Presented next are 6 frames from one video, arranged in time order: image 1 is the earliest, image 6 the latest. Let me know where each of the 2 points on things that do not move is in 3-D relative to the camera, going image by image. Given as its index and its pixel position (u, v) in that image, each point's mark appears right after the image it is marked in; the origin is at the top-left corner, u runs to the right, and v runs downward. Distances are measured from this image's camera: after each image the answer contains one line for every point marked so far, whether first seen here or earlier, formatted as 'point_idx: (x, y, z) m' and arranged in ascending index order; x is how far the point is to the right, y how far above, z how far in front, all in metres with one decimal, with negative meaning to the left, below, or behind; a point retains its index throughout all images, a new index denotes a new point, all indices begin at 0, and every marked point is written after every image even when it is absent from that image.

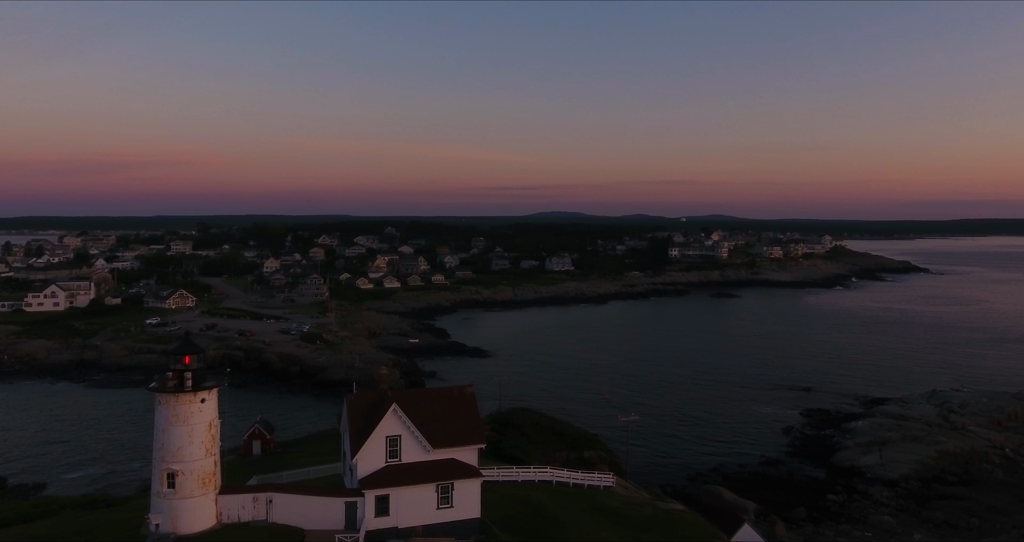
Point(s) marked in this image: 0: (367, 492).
0: (-3.4, -5.0, +17.1) m
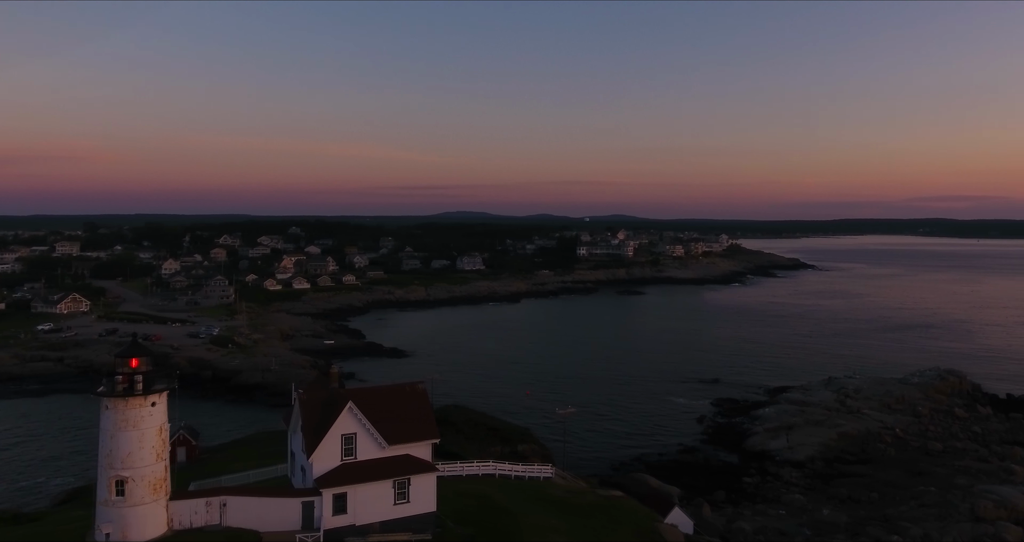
0: (-4.3, -5.0, +17.1) m
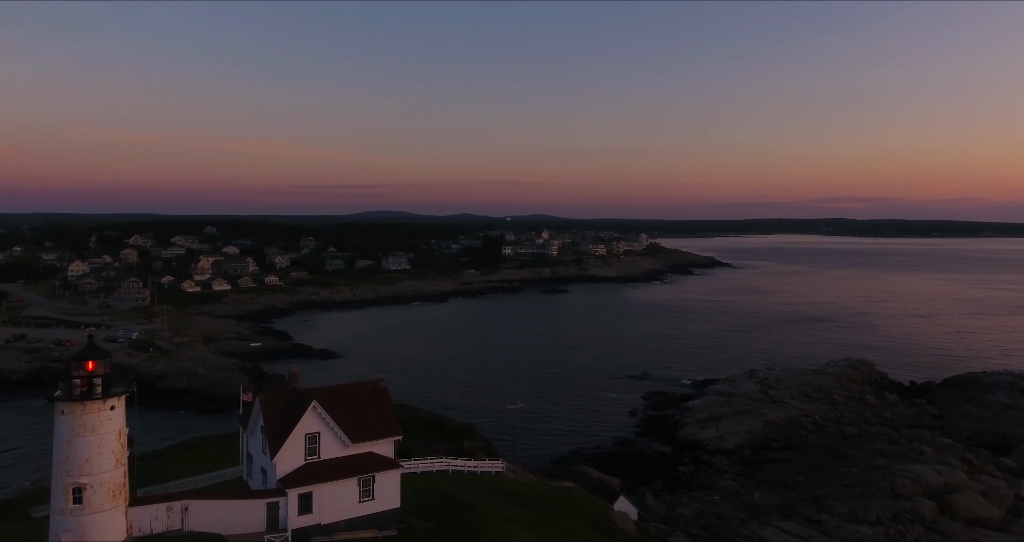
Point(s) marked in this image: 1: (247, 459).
0: (-5.1, -5.0, +17.0) m
1: (-6.9, -4.9, +19.5) m
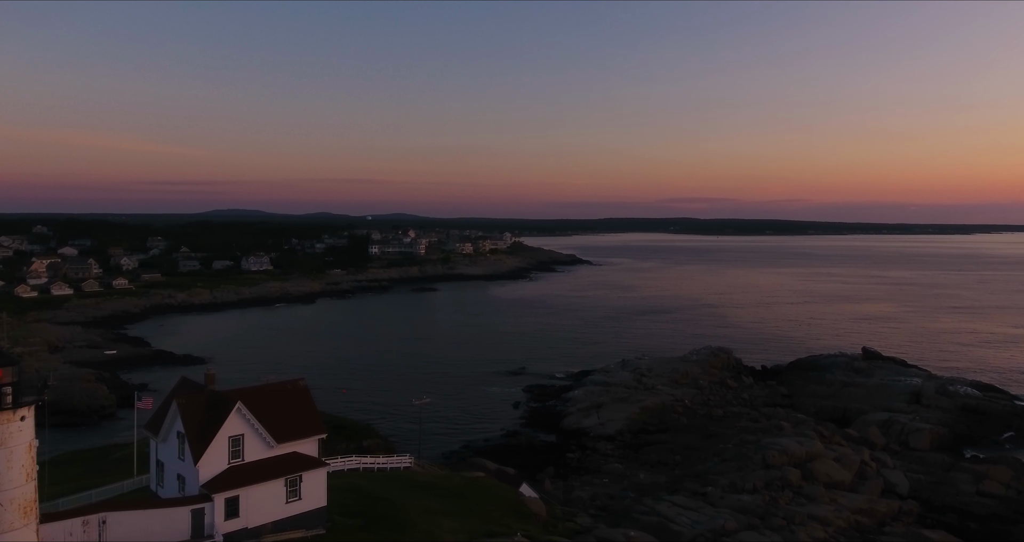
0: (-6.6, -5.0, +16.6) m
1: (-8.8, -4.9, +18.7) m
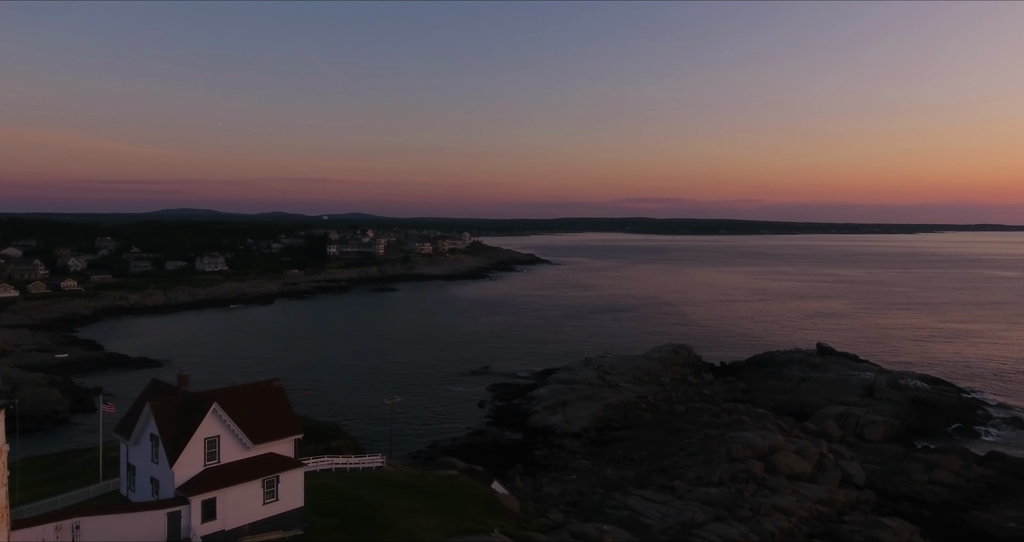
0: (-7.0, -4.9, +16.4) m
1: (-9.4, -4.9, +18.3) m
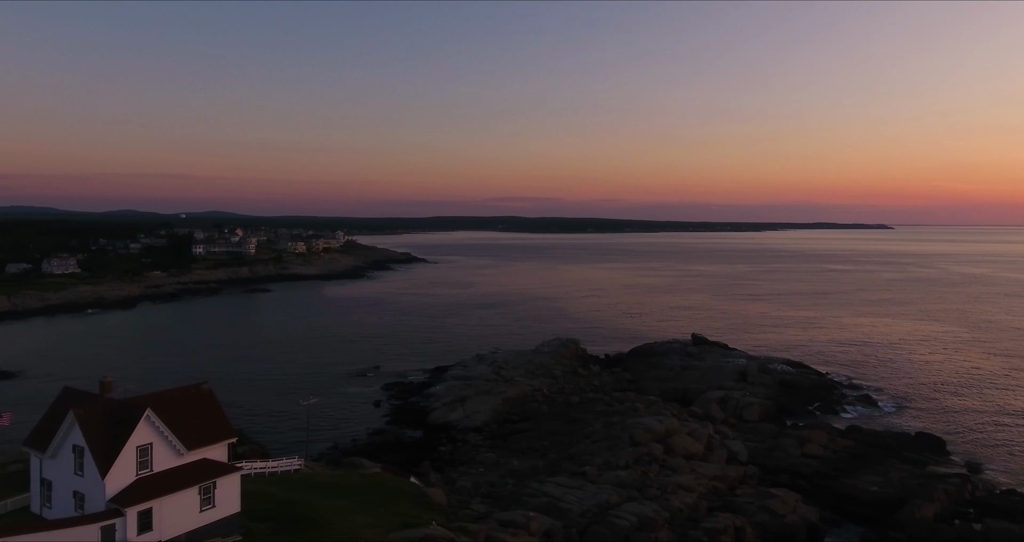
0: (+1.7, -7.3, +17.7) m
1: (+1.7, -7.6, +20.8) m
